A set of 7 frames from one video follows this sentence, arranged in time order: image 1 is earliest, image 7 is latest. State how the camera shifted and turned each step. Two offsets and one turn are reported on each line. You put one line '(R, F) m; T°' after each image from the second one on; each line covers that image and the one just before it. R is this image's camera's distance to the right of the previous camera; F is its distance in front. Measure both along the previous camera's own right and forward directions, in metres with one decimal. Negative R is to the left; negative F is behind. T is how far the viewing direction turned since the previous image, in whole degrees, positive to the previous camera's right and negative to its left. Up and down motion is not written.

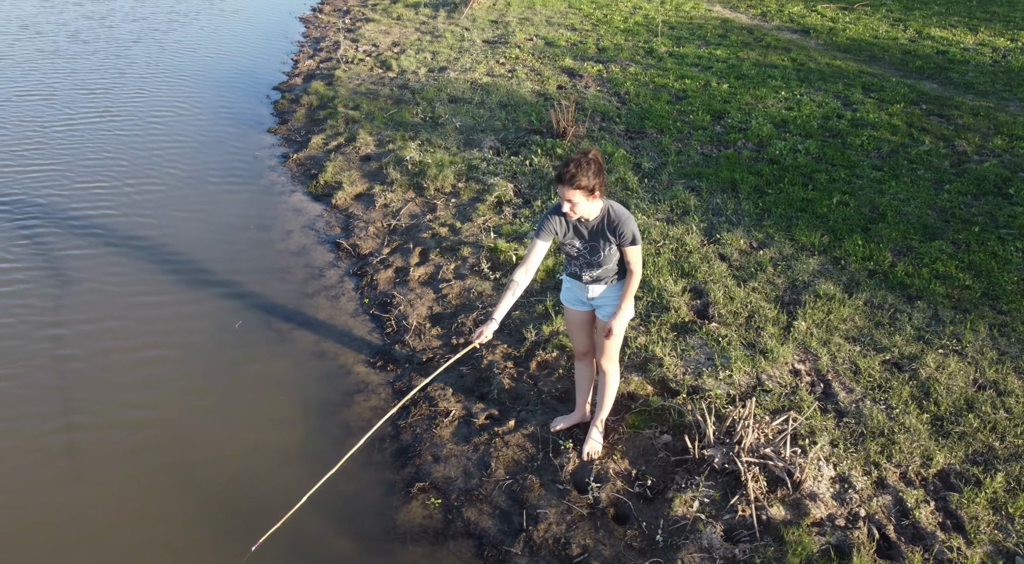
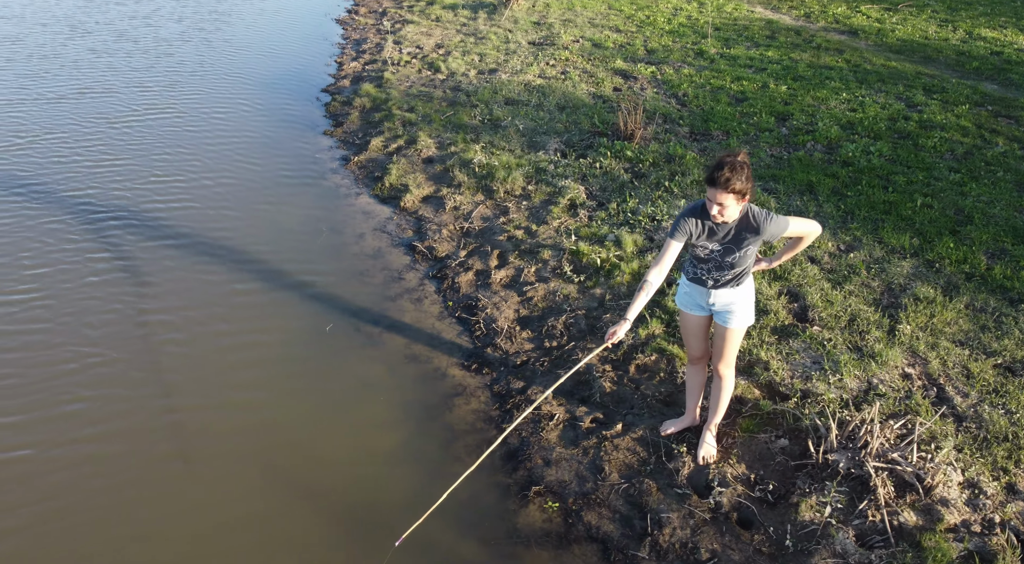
(-1.1, 0.0) m; -1°
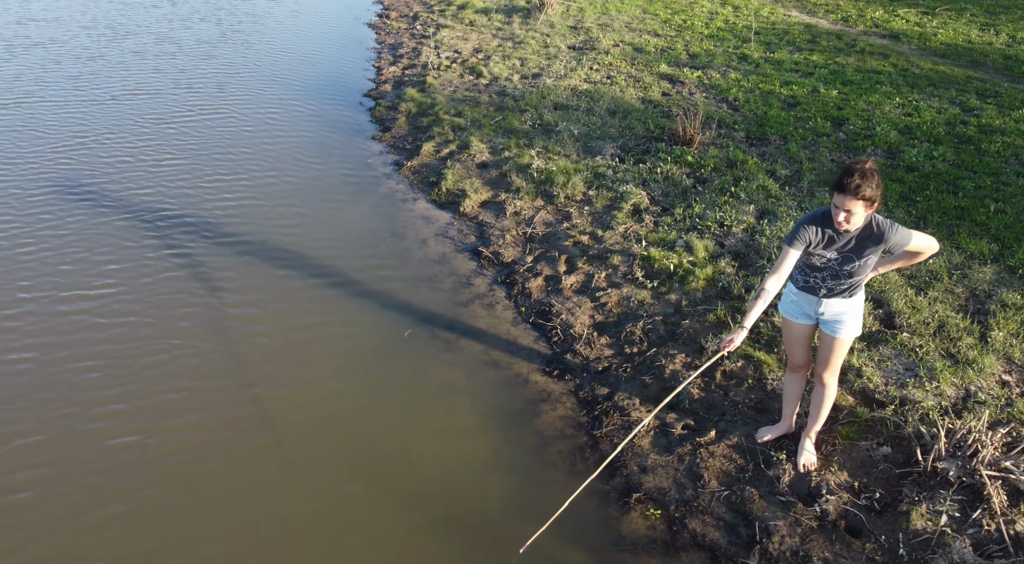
(-0.9, 0.0) m; 0°
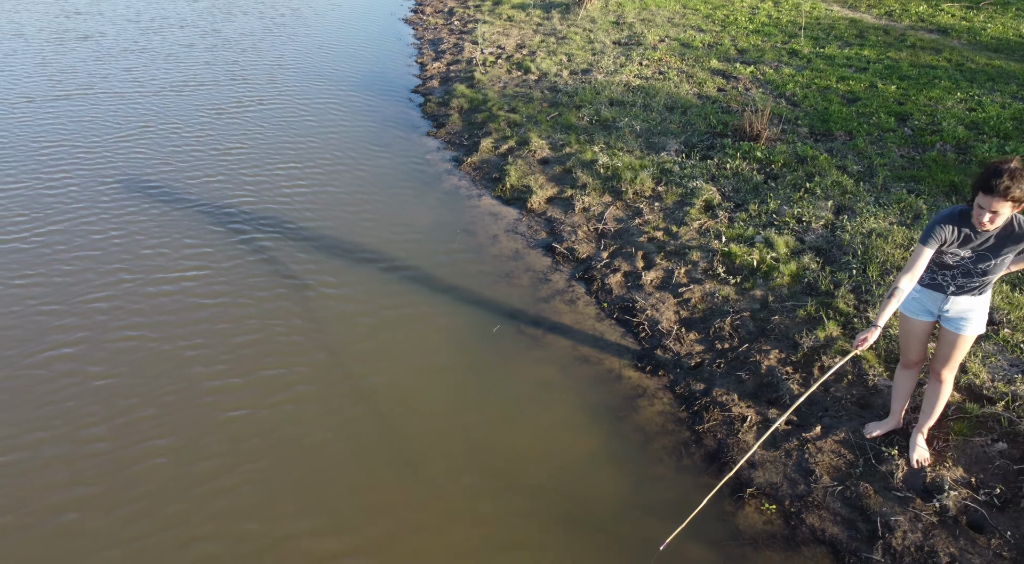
(-1.1, 0.0) m; 0°
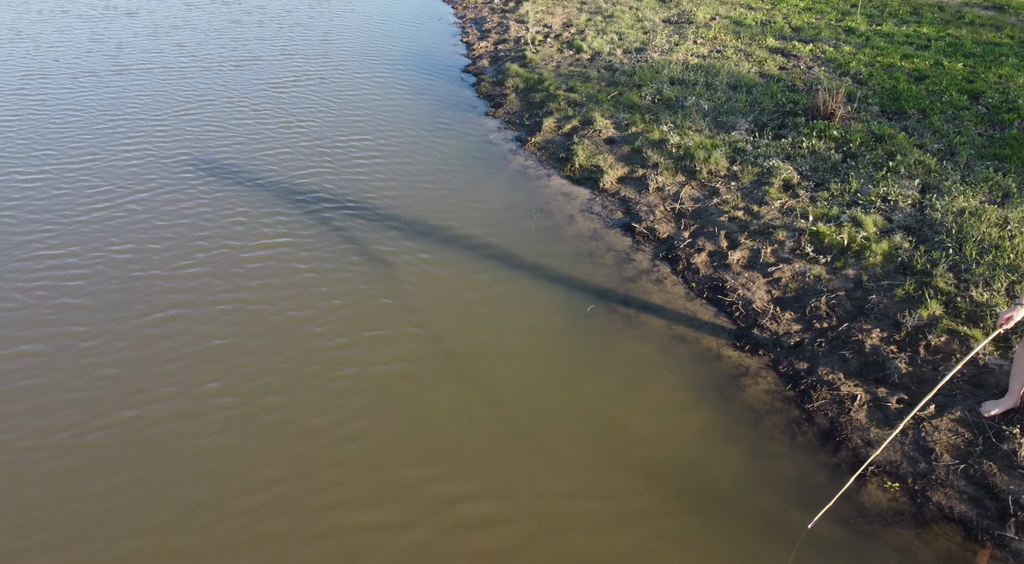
(-1.1, 0.0) m; -1°
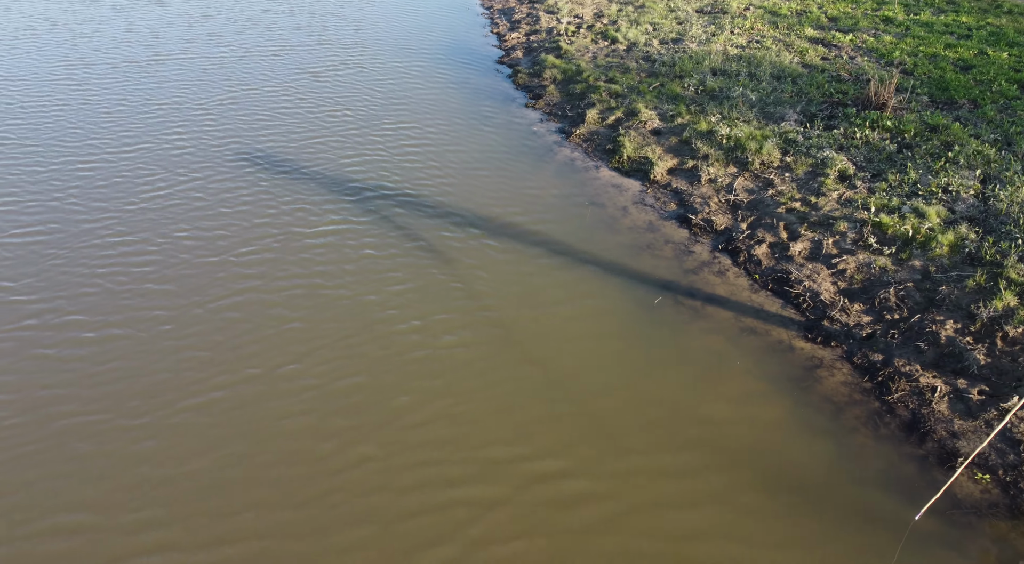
(-0.8, 0.0) m; 0°
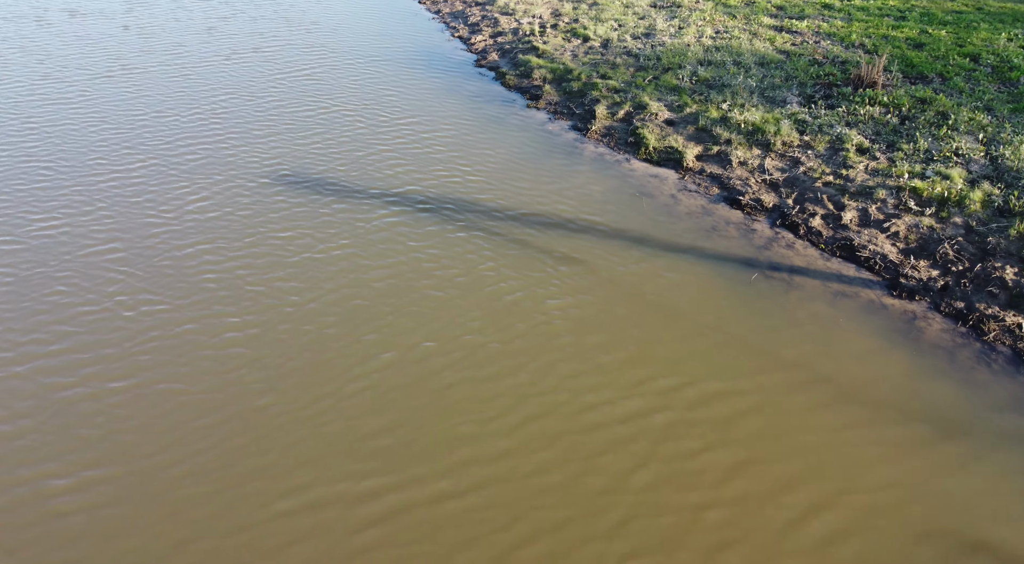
(-3.3, -0.2) m; +9°
